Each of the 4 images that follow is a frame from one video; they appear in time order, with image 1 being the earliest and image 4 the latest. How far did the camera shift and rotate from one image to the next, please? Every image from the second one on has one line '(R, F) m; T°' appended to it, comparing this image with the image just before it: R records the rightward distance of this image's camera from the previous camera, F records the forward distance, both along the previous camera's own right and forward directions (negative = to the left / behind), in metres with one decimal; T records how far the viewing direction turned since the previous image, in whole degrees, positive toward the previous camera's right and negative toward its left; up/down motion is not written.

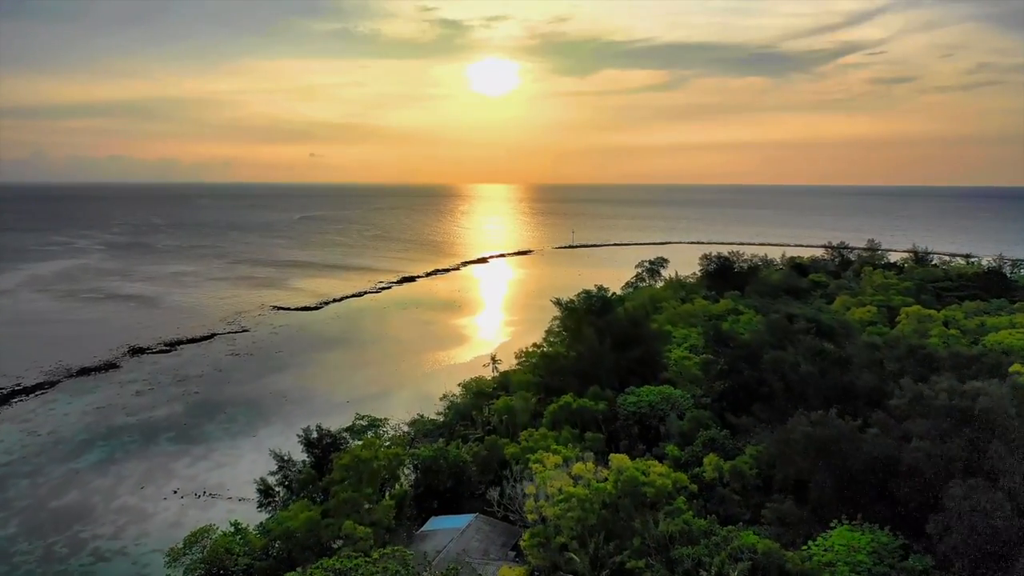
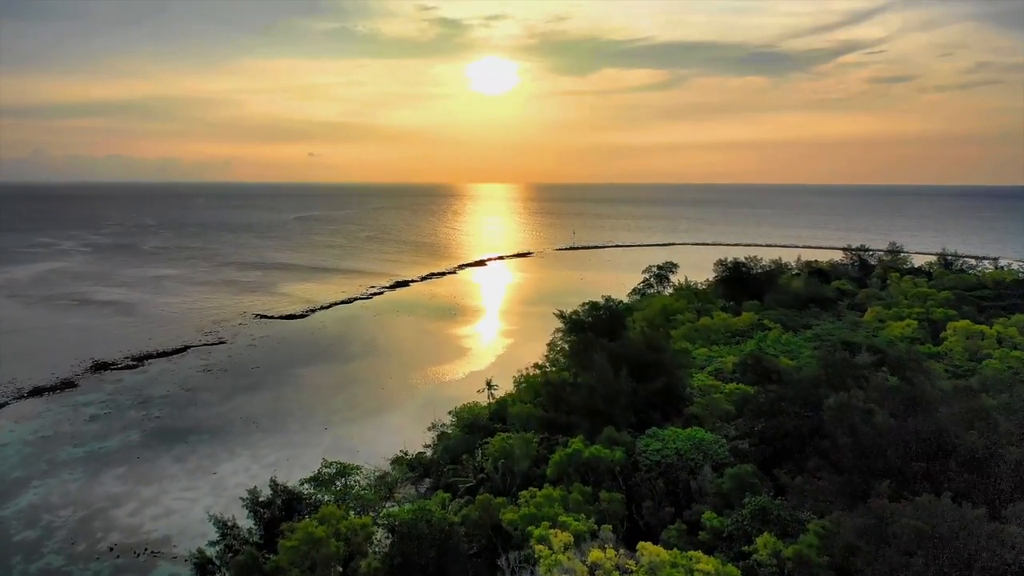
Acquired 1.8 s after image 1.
(0.0, +3.1) m; 0°
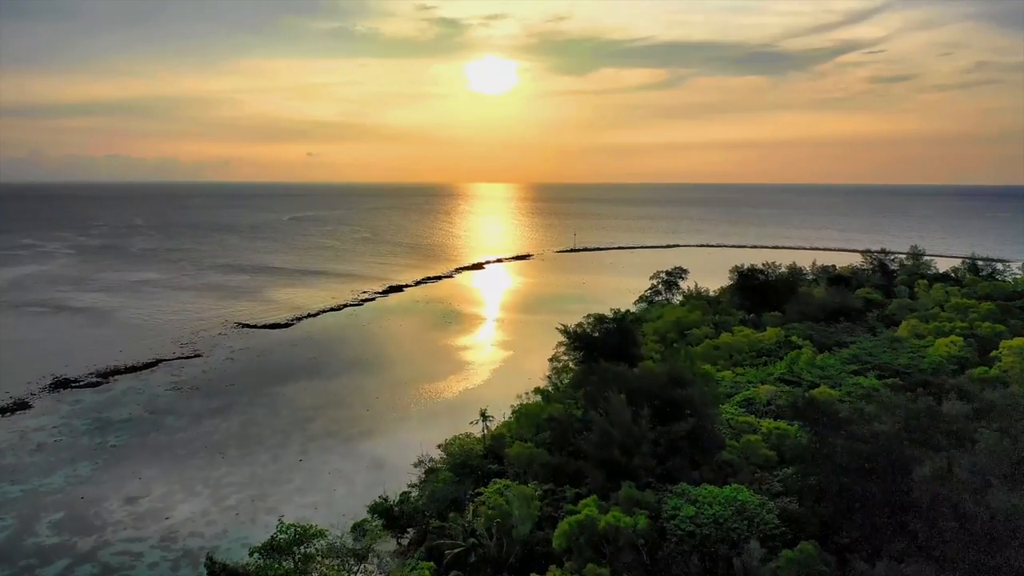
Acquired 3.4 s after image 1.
(0.0, +2.8) m; 0°
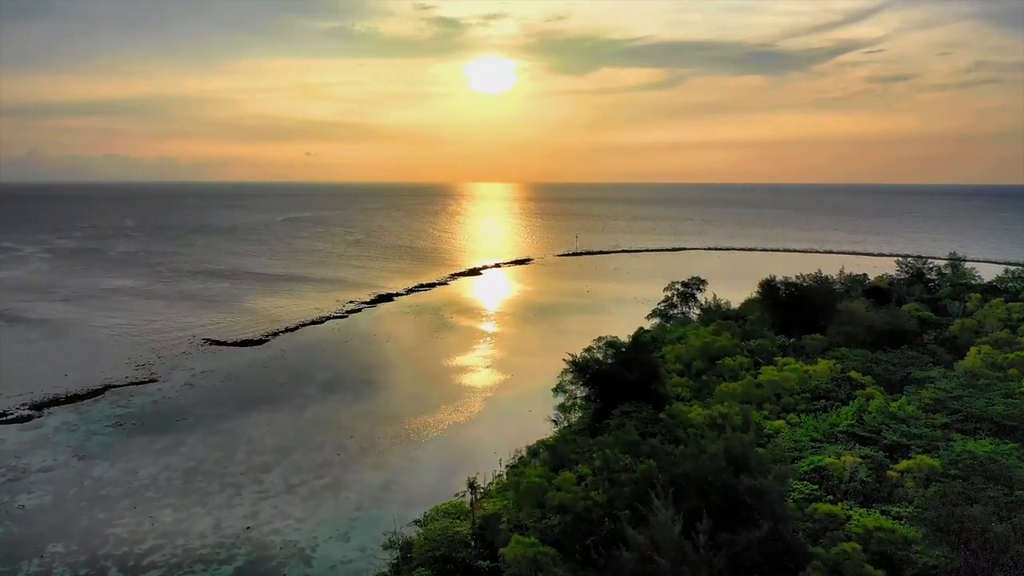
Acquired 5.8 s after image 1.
(+0.1, +4.3) m; 0°
